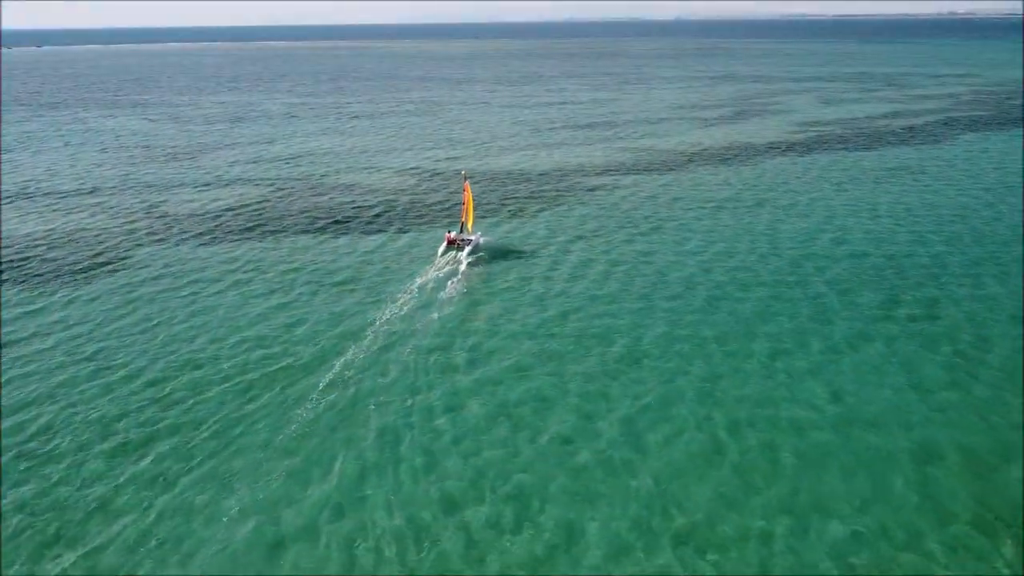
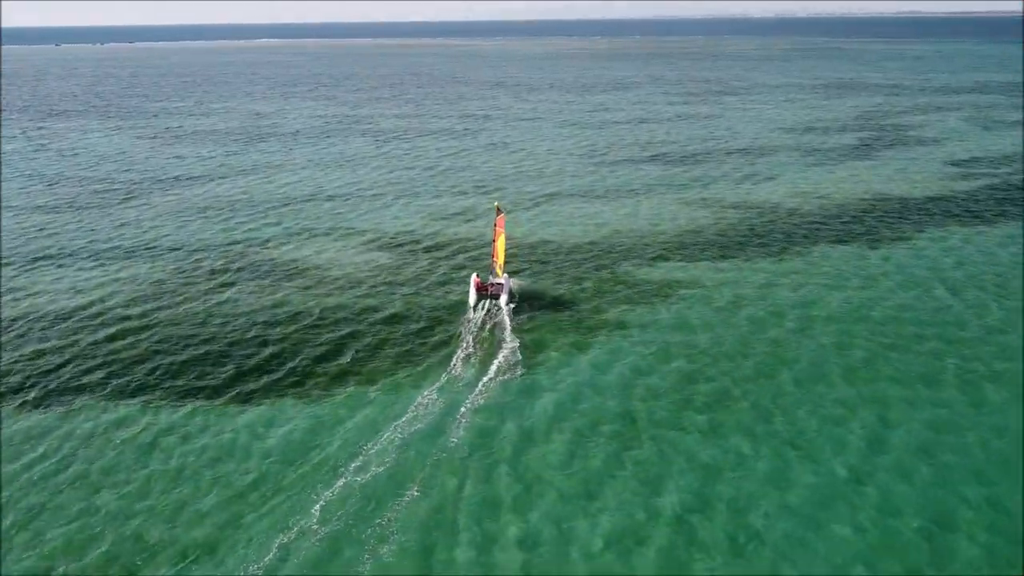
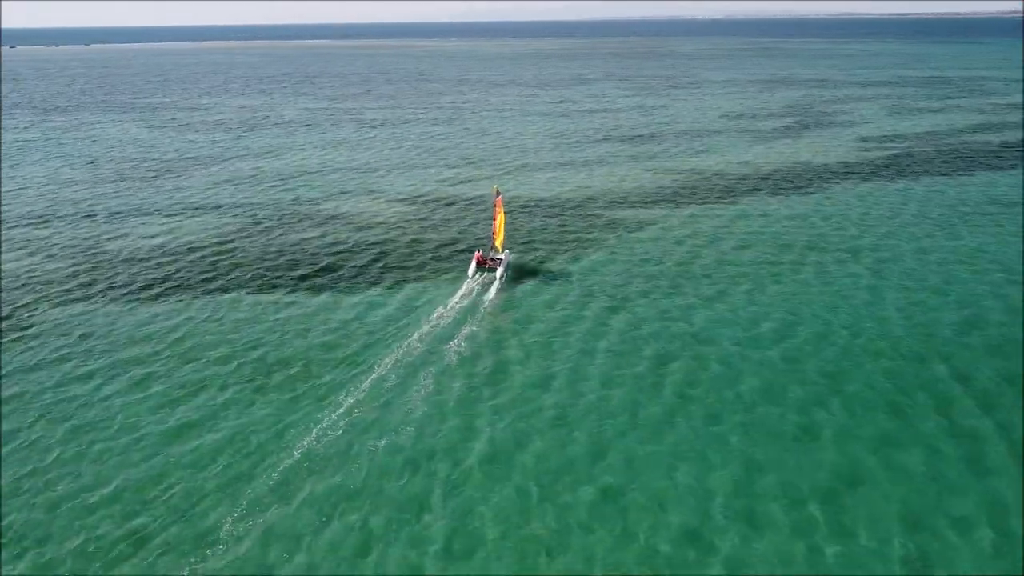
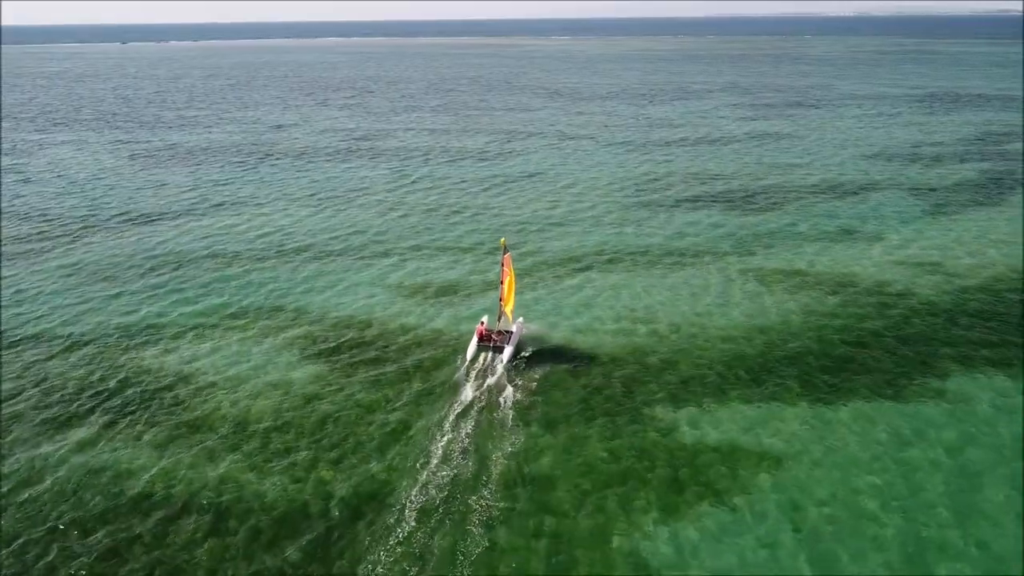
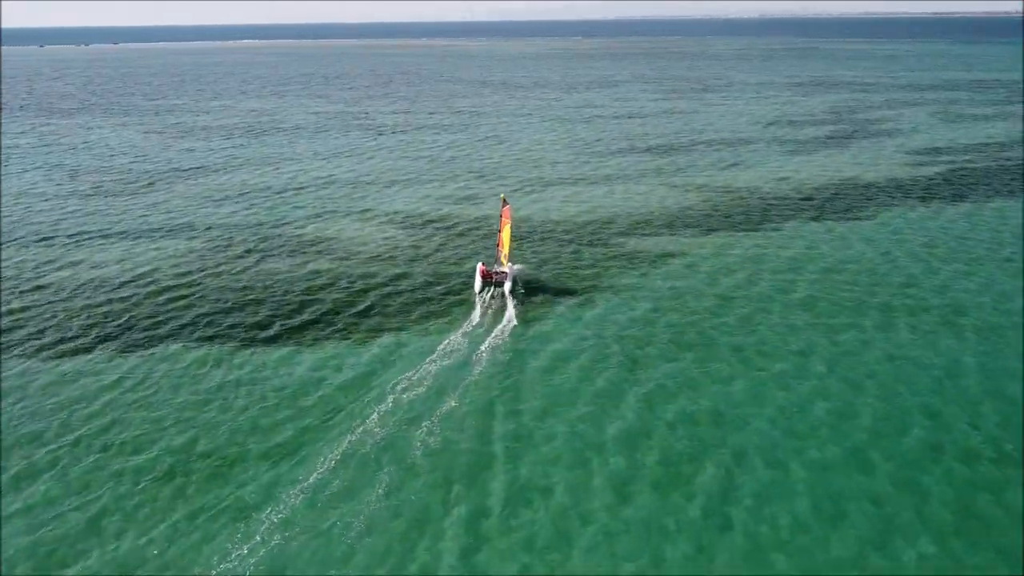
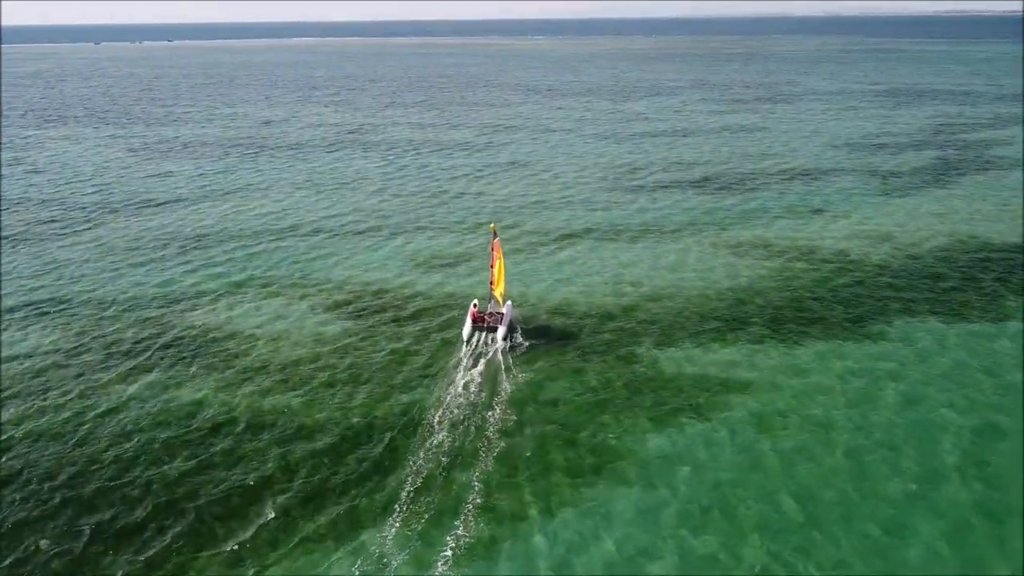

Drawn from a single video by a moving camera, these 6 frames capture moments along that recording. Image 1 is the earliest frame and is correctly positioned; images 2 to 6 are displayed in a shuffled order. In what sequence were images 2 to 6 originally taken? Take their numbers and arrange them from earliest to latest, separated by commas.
3, 5, 2, 6, 4
